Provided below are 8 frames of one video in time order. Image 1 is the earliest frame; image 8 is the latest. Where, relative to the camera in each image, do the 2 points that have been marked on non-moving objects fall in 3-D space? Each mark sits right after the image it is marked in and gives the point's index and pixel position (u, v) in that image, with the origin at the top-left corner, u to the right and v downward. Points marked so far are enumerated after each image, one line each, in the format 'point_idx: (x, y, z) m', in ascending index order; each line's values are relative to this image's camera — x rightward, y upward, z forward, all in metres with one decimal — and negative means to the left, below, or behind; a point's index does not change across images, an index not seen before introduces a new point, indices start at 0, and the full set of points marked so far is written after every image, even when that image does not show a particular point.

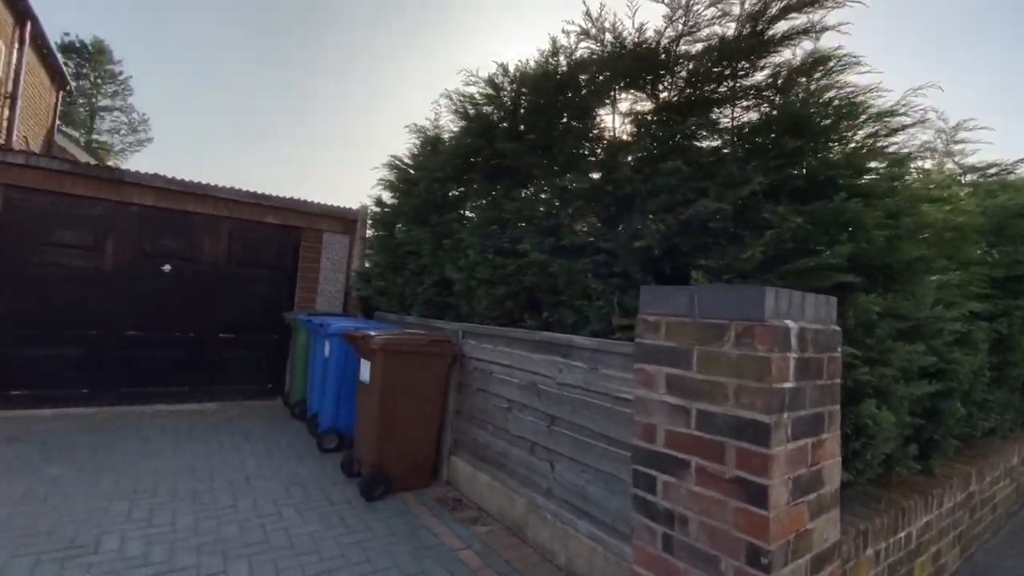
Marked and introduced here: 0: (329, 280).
0: (-2.7, +0.1, +7.0) m
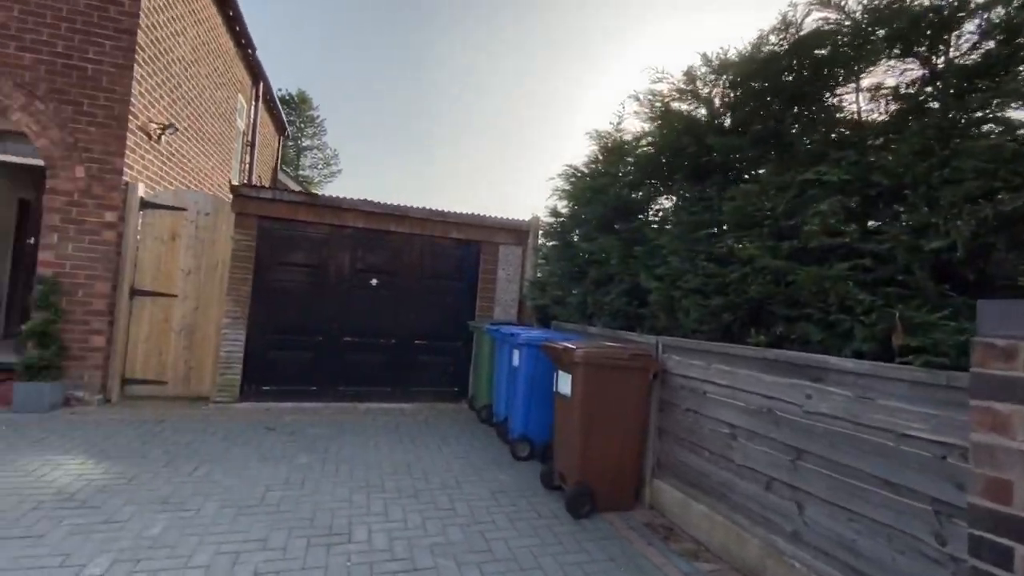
0: (-0.1, 0.0, +7.2) m
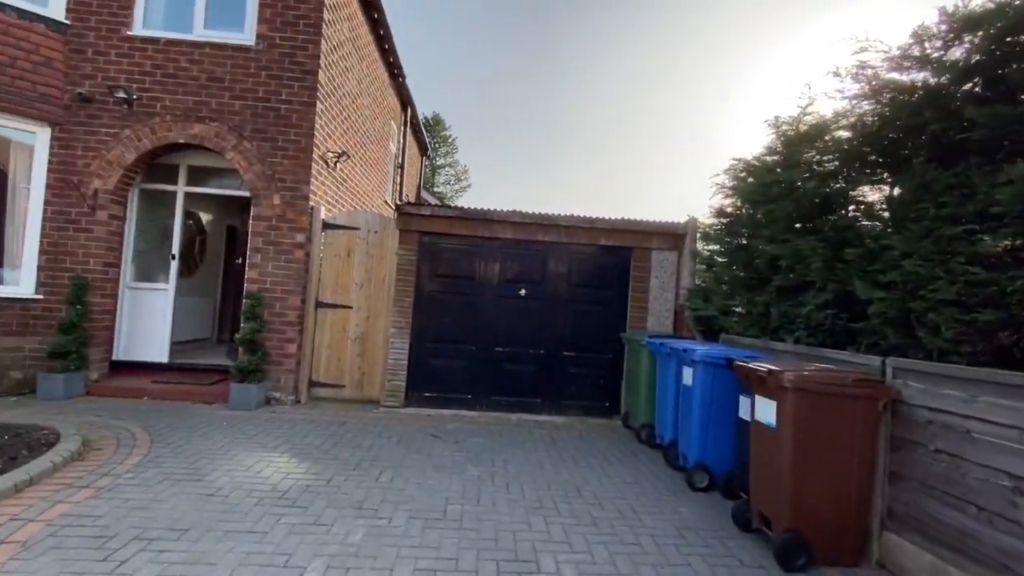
0: (+2.0, -0.1, +6.7) m
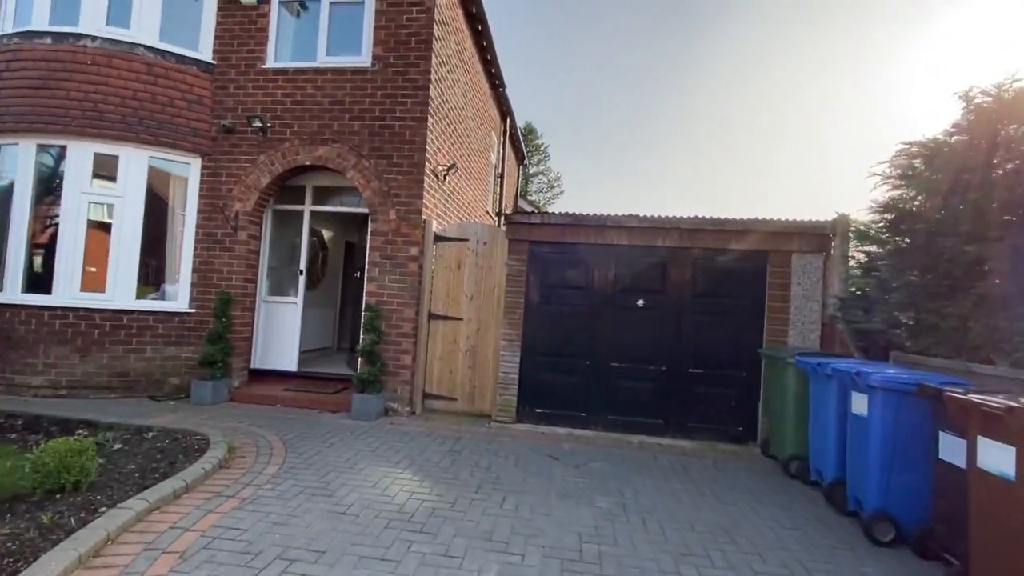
0: (+3.5, -0.3, +5.8) m
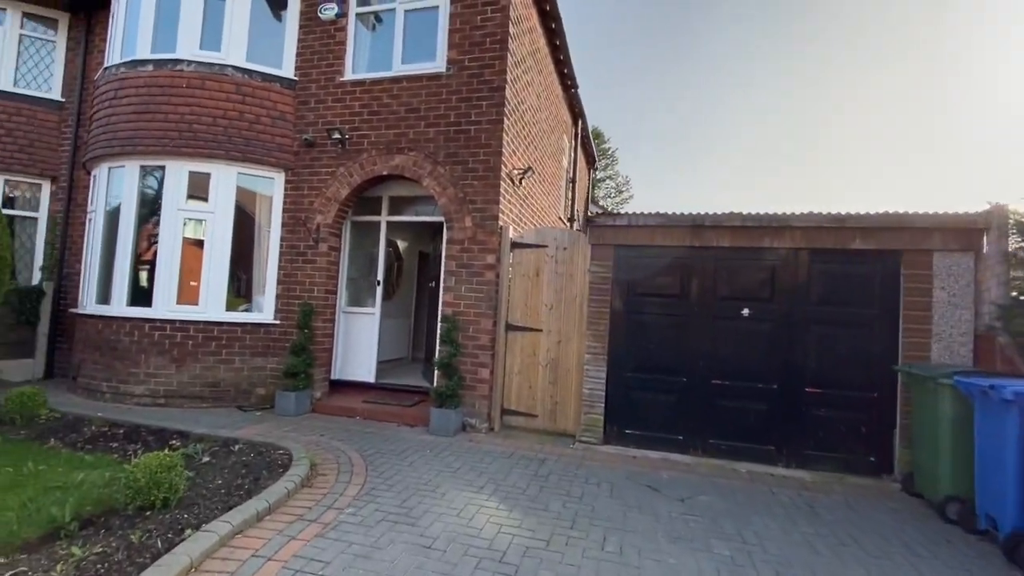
0: (+4.4, -0.3, +4.9) m
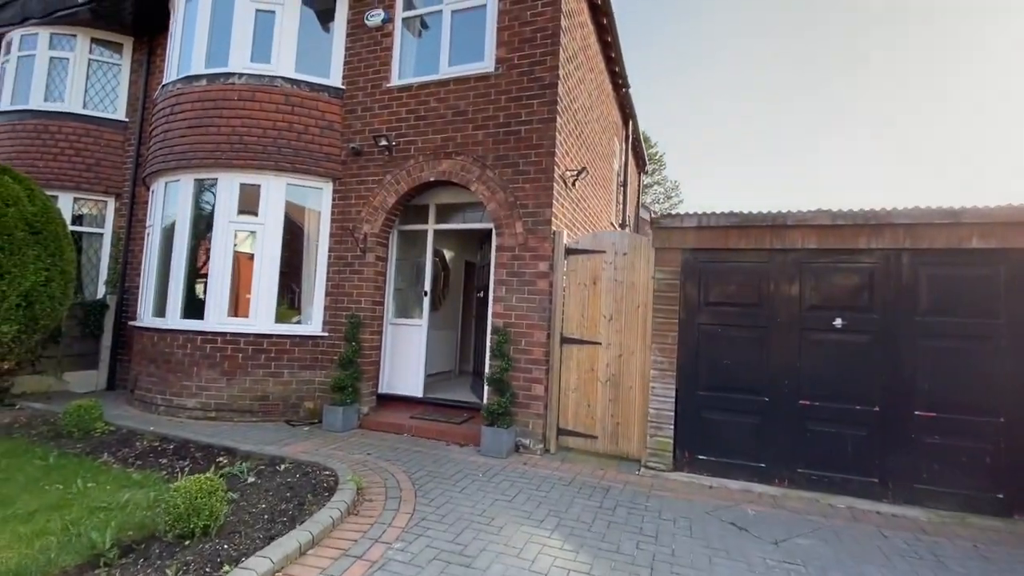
0: (+5.0, -0.4, +4.1) m
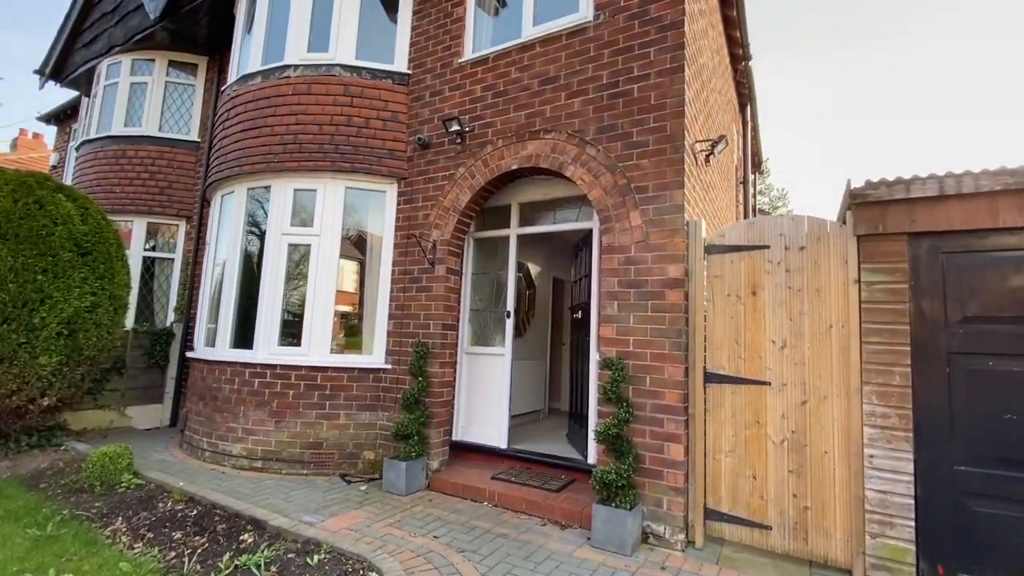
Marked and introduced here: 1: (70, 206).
0: (+5.6, -0.3, +1.6) m
1: (-5.2, +1.0, +5.6) m
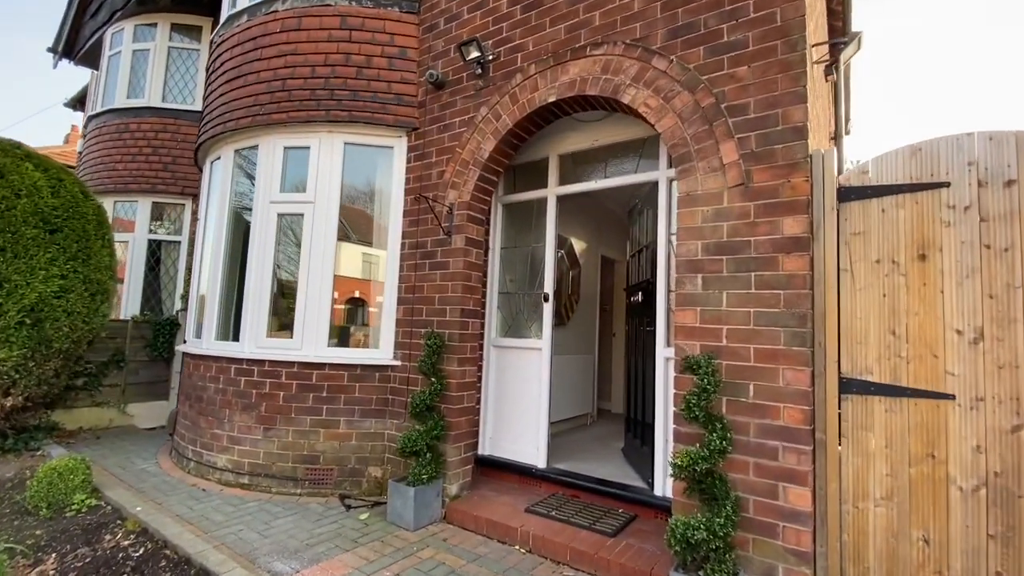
0: (+5.6, -0.1, 0.0) m
1: (-4.8, +1.1, +4.9) m
